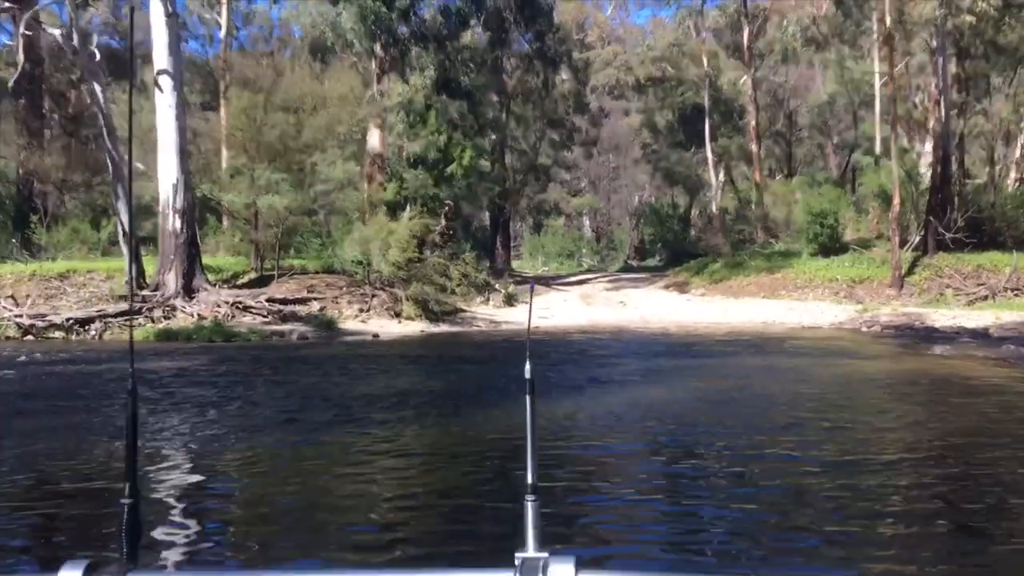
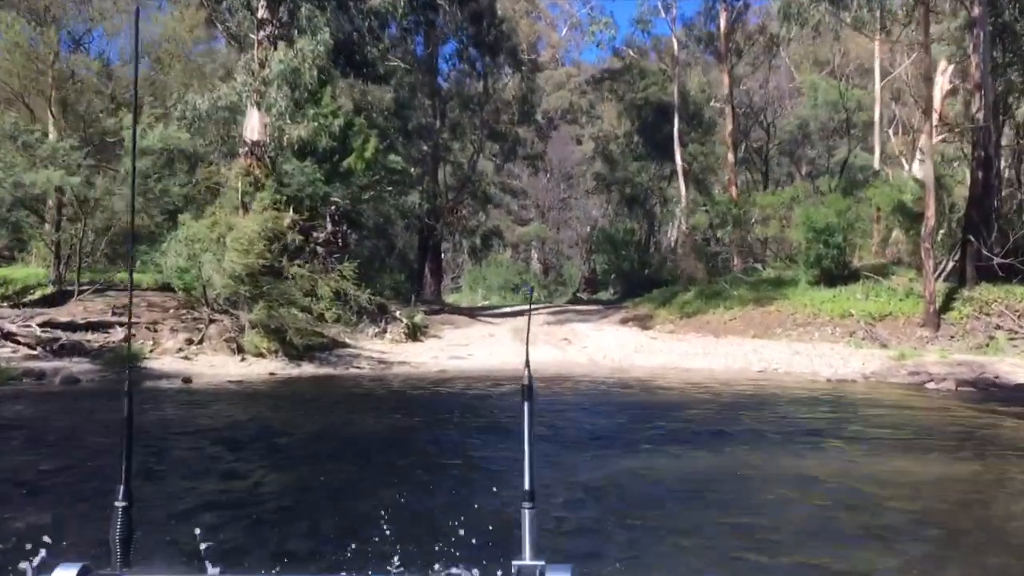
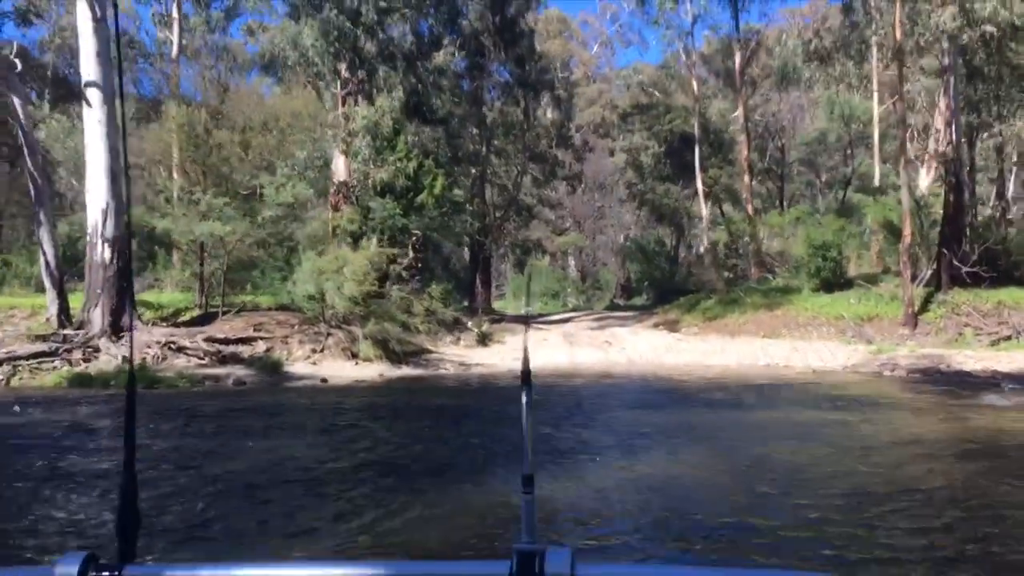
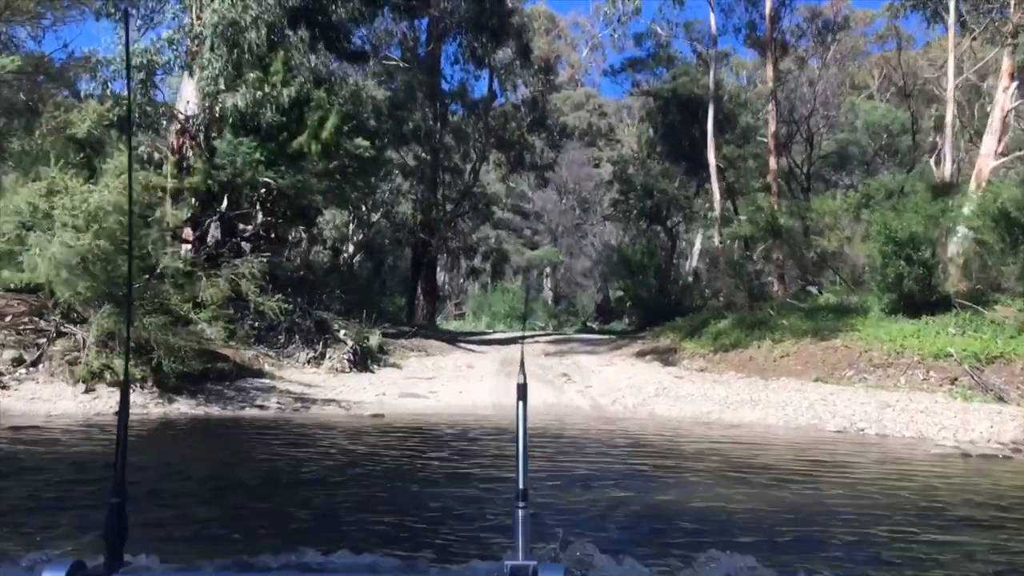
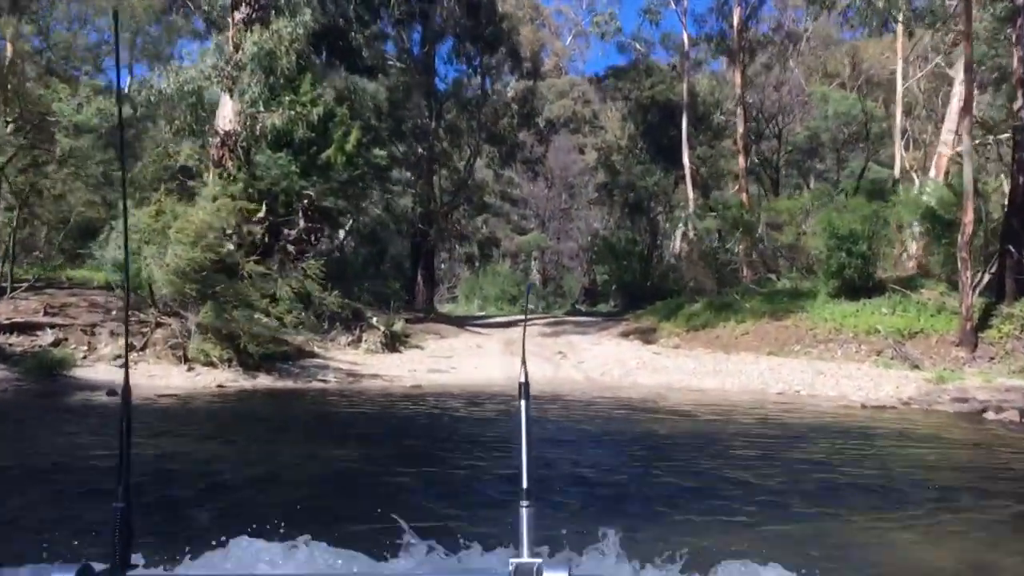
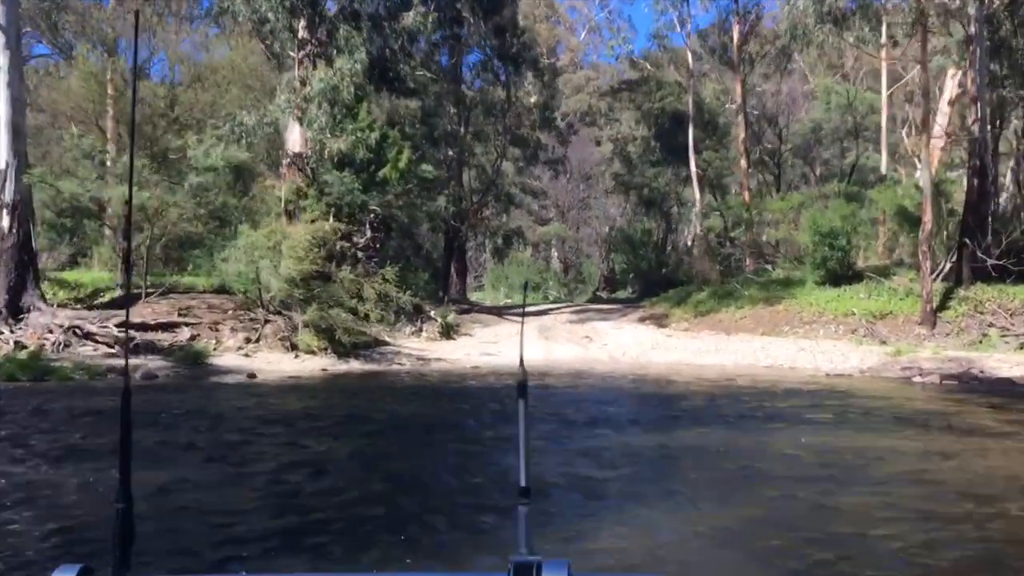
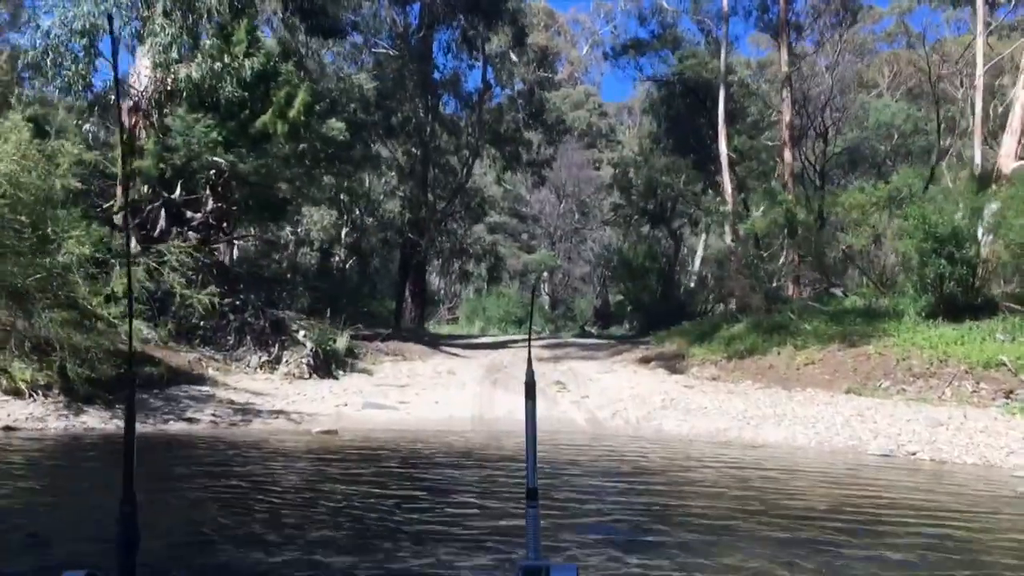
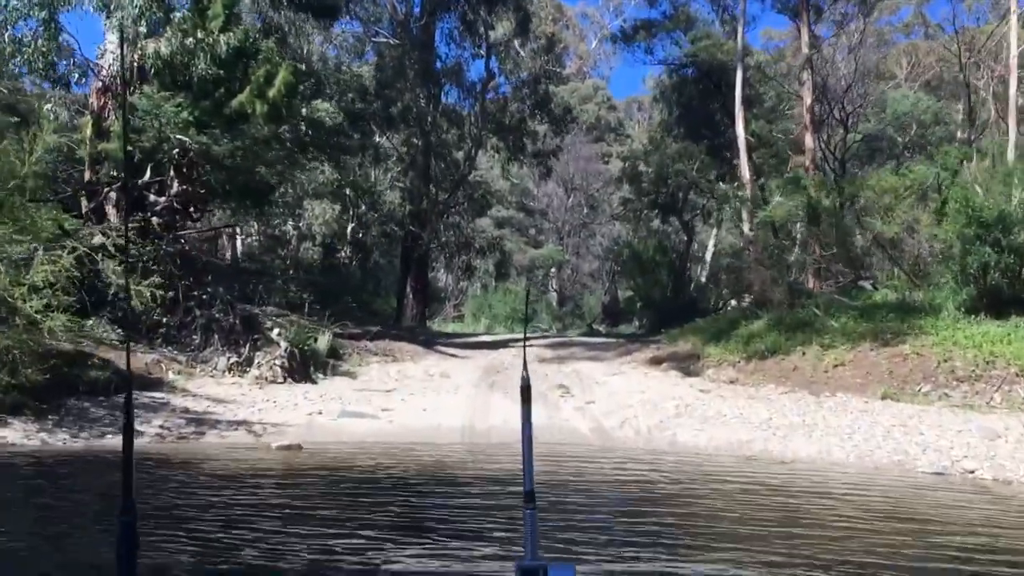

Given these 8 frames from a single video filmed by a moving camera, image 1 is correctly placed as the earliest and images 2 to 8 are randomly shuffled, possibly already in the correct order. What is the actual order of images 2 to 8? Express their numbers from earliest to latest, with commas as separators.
3, 6, 2, 5, 4, 7, 8
